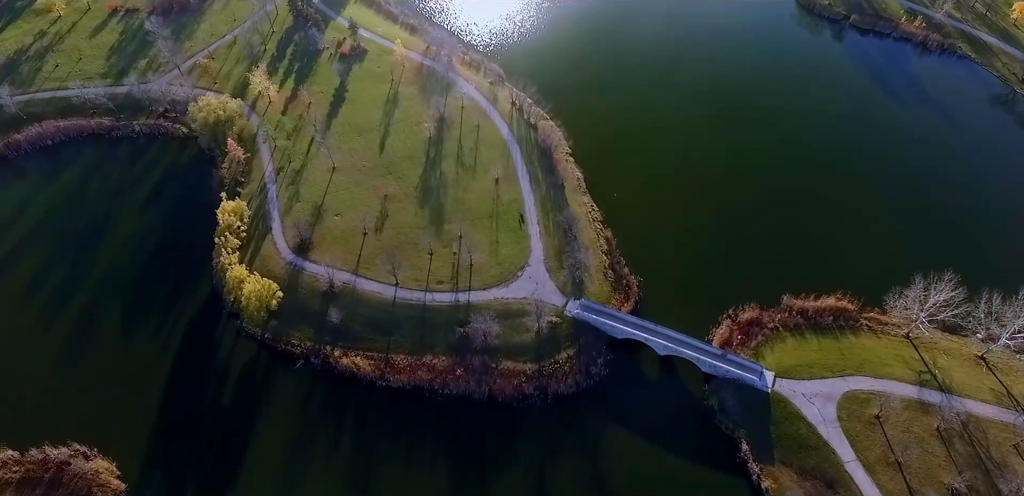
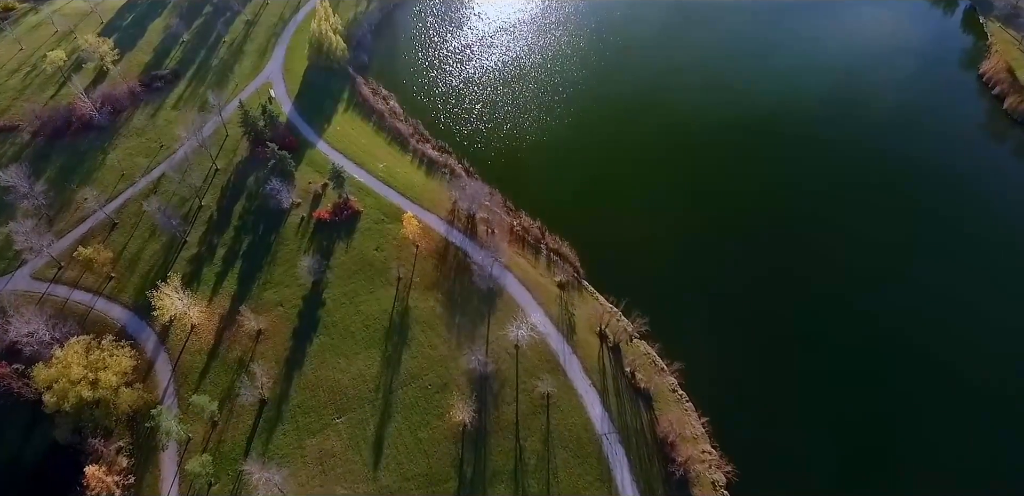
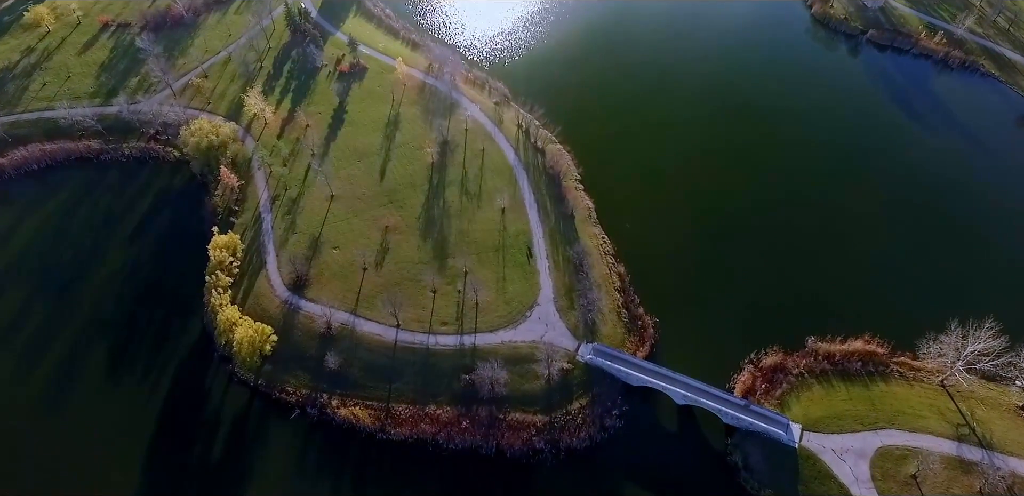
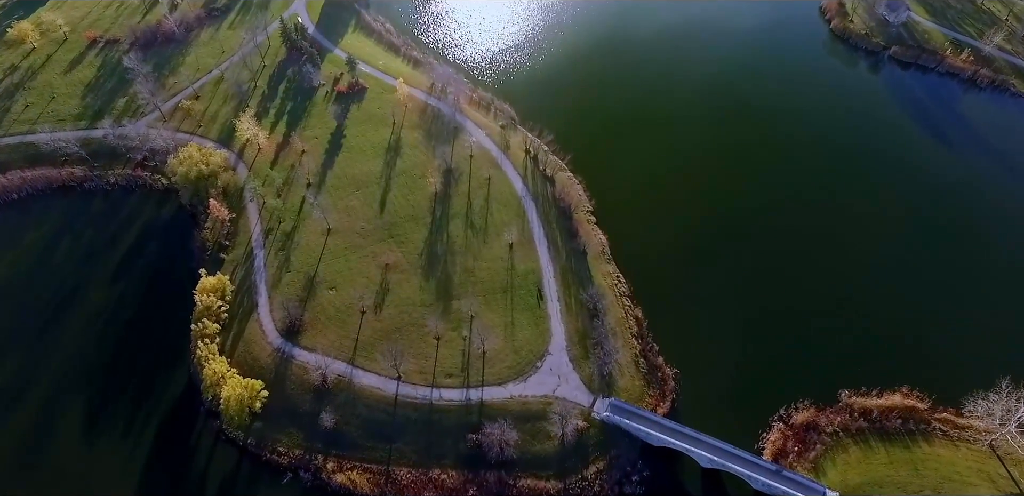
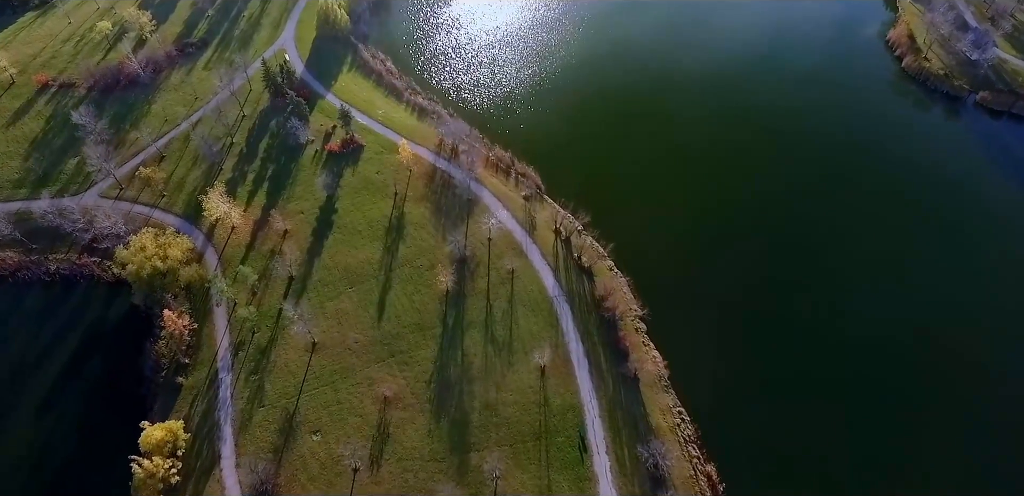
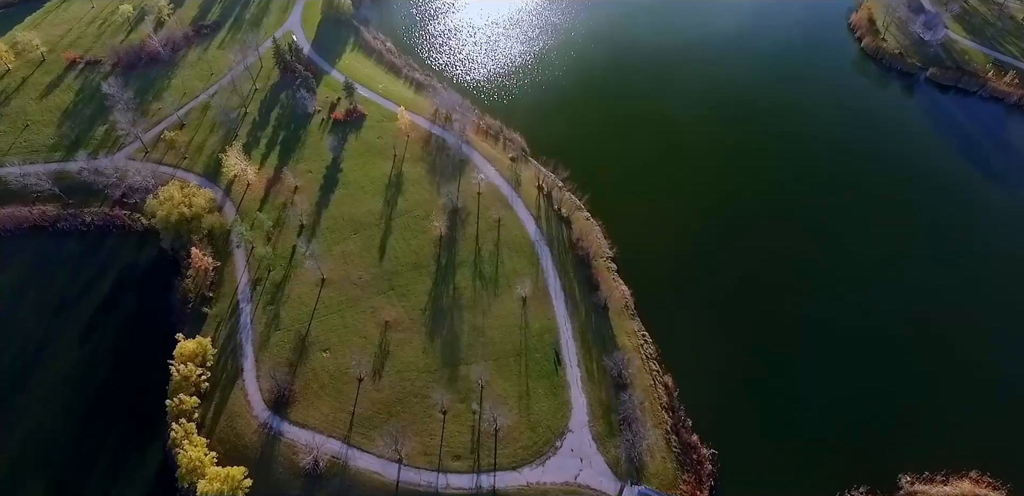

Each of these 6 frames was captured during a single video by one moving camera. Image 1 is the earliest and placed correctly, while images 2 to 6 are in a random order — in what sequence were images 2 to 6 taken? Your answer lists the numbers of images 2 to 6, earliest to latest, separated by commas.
3, 4, 6, 5, 2
